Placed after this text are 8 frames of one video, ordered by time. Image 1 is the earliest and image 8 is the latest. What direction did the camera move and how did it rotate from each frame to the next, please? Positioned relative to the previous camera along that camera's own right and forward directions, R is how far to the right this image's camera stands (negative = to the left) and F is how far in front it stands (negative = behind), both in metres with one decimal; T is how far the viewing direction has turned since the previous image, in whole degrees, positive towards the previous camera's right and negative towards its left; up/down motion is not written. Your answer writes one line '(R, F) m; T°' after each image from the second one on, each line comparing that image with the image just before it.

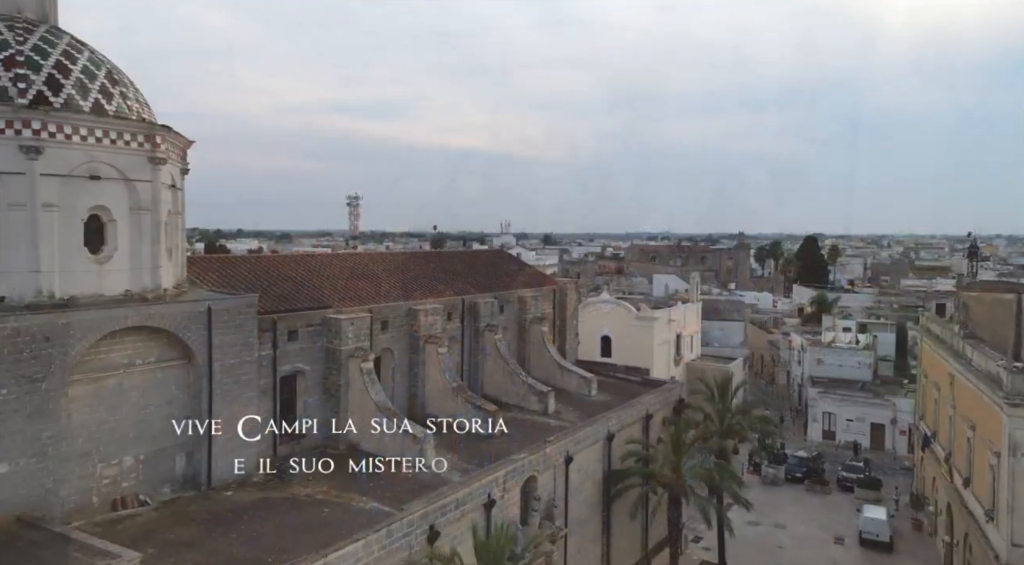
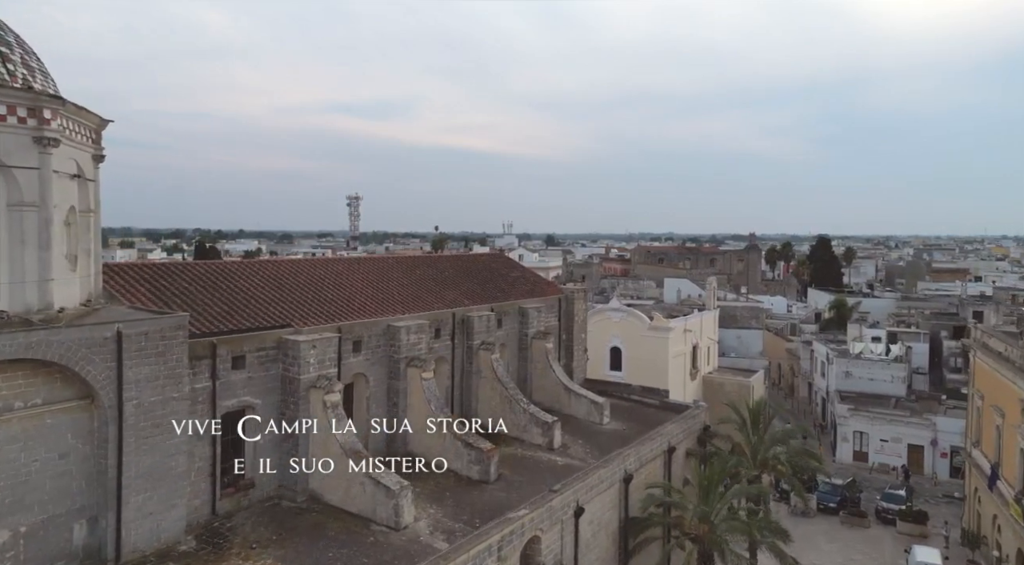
(+0.1, +3.9) m; 0°
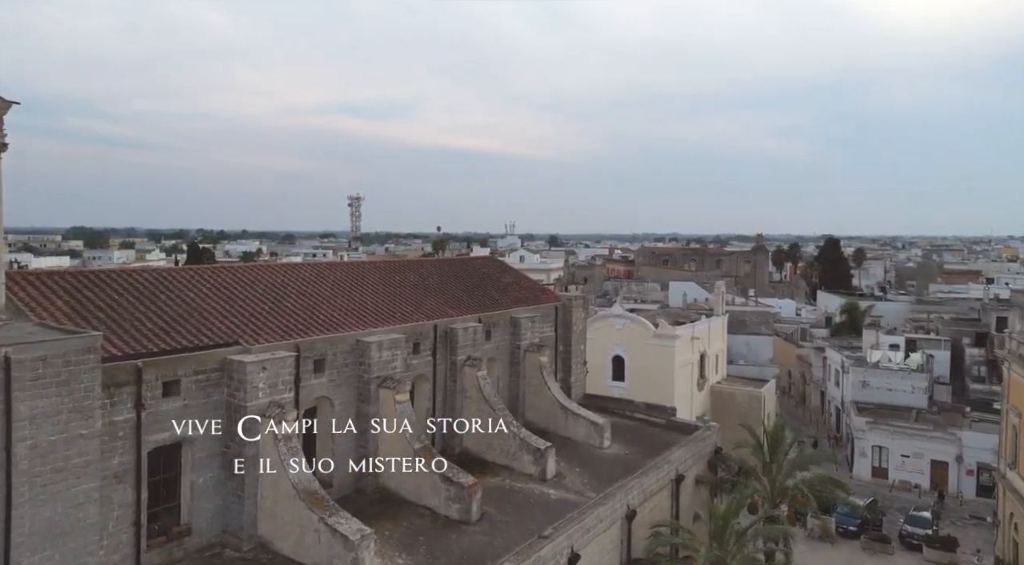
(+0.4, +2.5) m; 0°
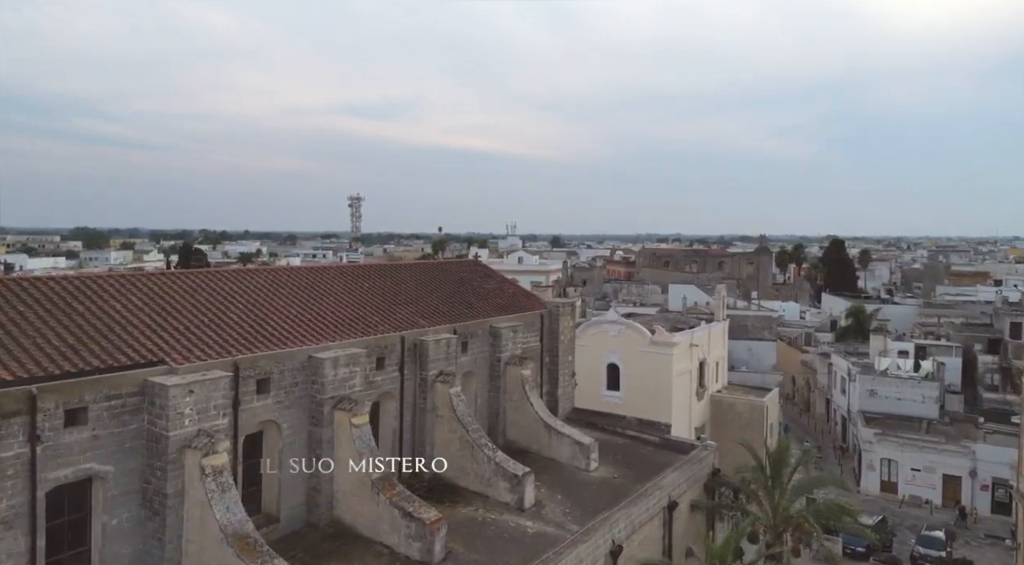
(+0.7, +1.9) m; 0°
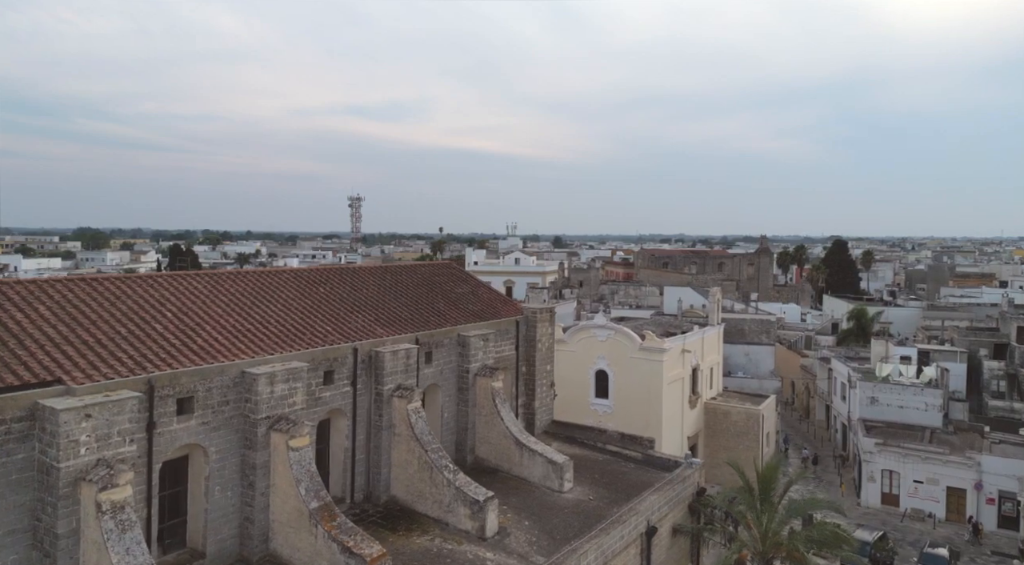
(+0.9, +1.5) m; 0°
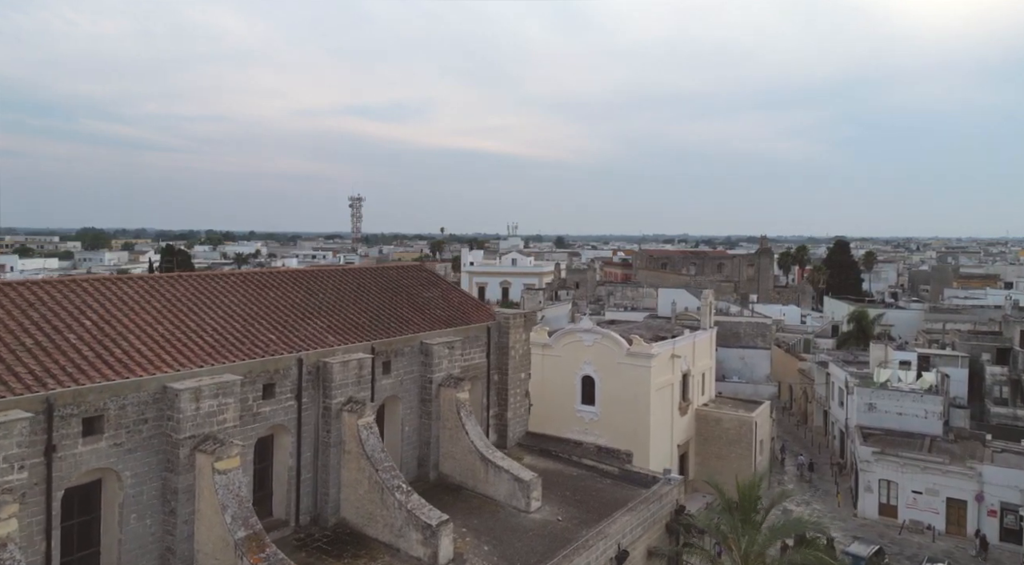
(+1.0, +1.2) m; 0°
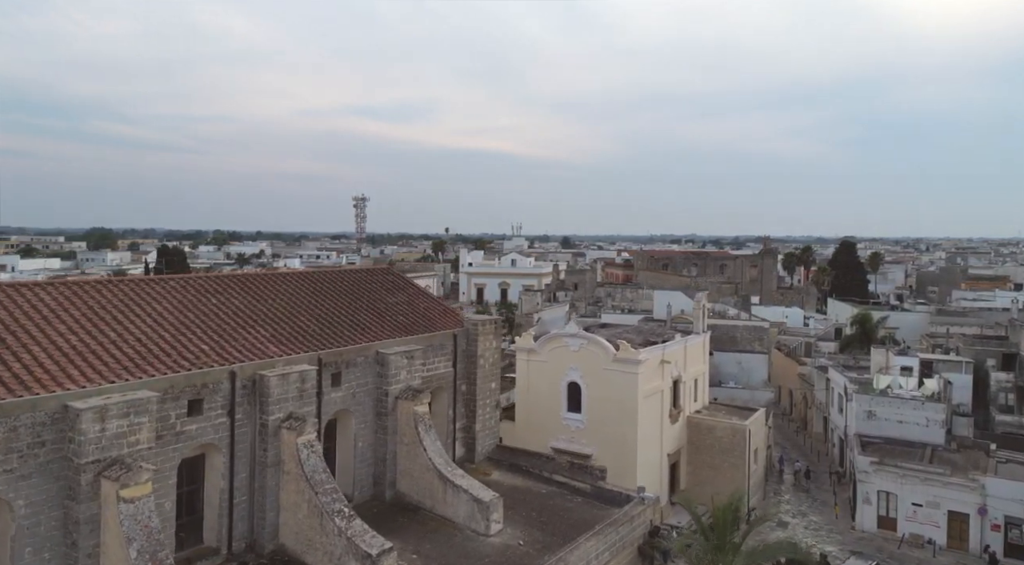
(+1.1, +1.2) m; -1°
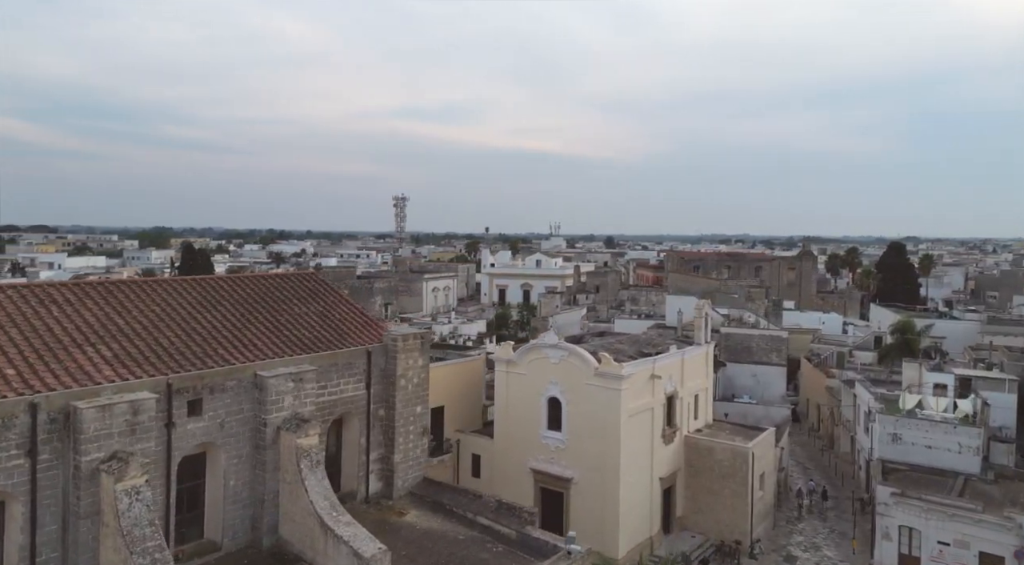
(+3.0, +2.9) m; -4°
